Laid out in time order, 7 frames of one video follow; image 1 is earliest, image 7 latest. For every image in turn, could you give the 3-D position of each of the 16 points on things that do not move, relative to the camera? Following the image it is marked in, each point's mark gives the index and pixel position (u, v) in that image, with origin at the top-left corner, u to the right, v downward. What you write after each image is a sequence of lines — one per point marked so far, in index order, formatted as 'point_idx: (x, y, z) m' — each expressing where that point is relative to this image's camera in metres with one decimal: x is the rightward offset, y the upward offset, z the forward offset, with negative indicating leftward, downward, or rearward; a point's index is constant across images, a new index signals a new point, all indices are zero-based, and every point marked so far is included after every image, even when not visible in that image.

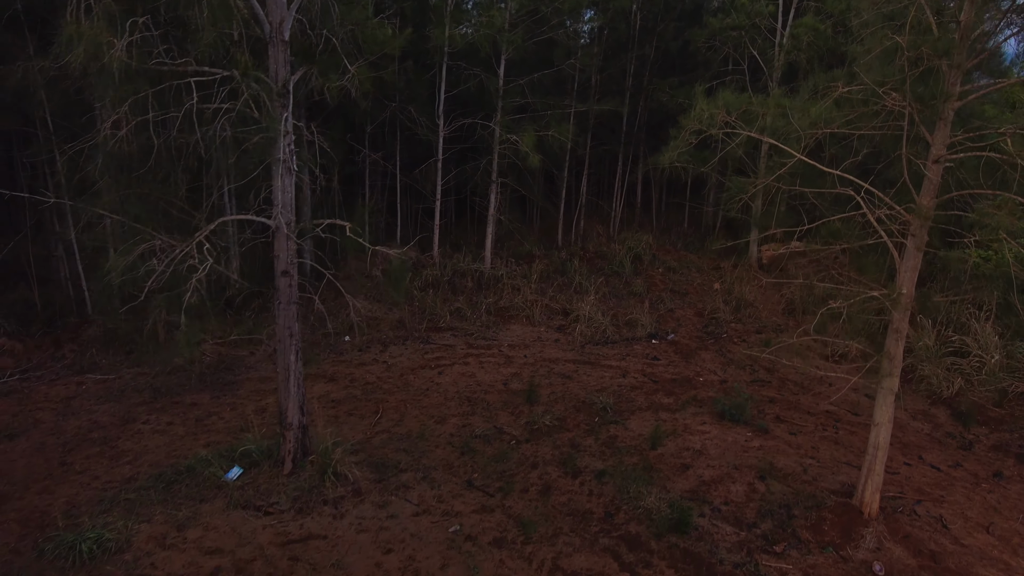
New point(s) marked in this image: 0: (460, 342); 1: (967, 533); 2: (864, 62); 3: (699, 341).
0: (-0.5, -0.5, +8.0) m
1: (+2.6, -1.4, +4.9) m
2: (+1.8, +1.2, +4.4) m
3: (+1.8, -0.5, +8.3) m
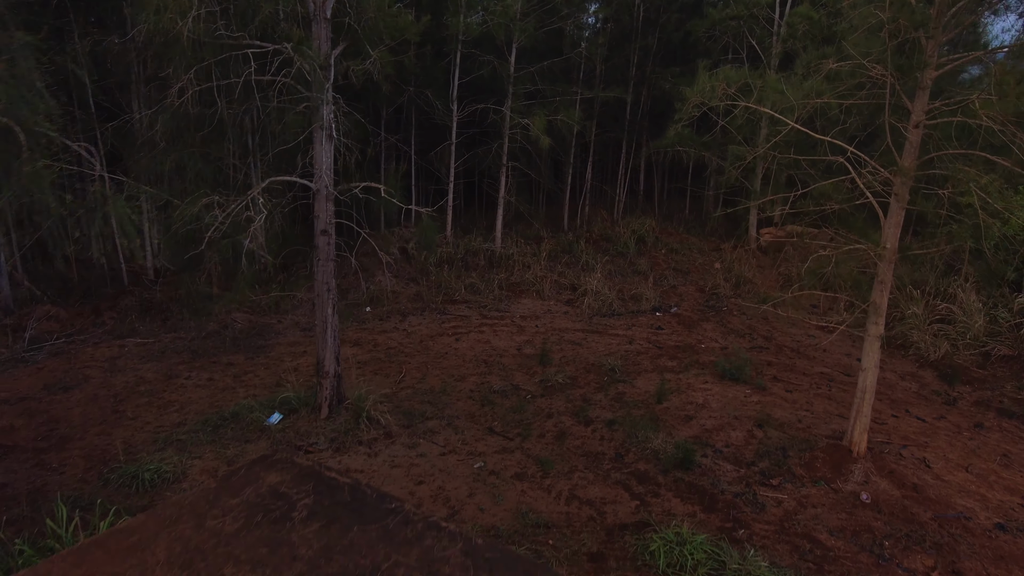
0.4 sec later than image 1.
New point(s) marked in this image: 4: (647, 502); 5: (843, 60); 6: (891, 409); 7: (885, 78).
0: (-0.4, -0.2, +8.4) m
1: (+2.7, -1.1, +5.3) m
2: (+1.9, +1.4, +4.9) m
3: (+1.9, -0.3, +8.7) m
4: (+0.8, -1.2, +4.8) m
5: (+1.9, +1.3, +4.8) m
6: (+2.8, -0.9, +6.4) m
7: (+2.0, +1.1, +4.5) m
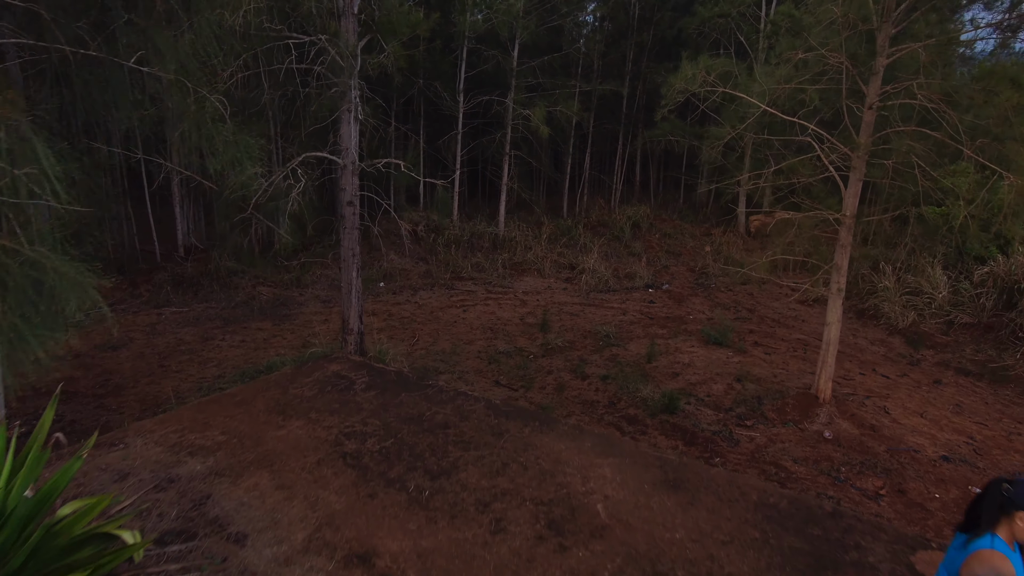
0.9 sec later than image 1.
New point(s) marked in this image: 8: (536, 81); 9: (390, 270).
0: (-0.3, 0.0, +9.1) m
1: (+2.7, -0.9, +6.0) m
2: (+1.9, +1.7, +5.5) m
3: (+1.9, 0.0, +9.4) m
4: (+0.8, -1.0, +5.5) m
5: (+1.9, +1.5, +5.5) m
6: (+2.8, -0.6, +7.0) m
7: (+2.0, +1.3, +5.2) m
8: (+0.3, +2.6, +10.8) m
9: (-1.3, +0.2, +9.3) m
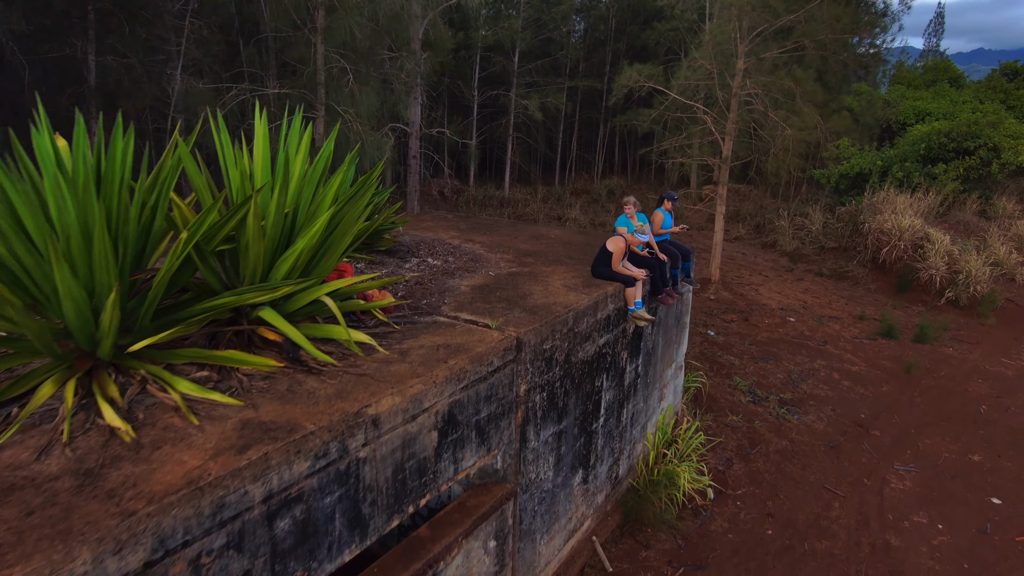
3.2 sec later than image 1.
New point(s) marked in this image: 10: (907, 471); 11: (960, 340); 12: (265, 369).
0: (-0.3, +0.8, +12.5) m
1: (+2.8, 0.0, +9.4) m
2: (+2.0, +2.5, +9.0) m
3: (+2.0, +0.8, +12.8) m
4: (+0.8, -0.1, +8.9) m
5: (+1.9, +2.3, +8.9) m
6: (+2.9, +0.2, +10.5) m
7: (+2.0, +2.2, +8.6) m
8: (+0.3, +3.4, +14.3) m
9: (-1.3, +1.0, +12.7) m
10: (+2.4, -1.1, +5.2) m
11: (+4.2, -0.5, +8.0) m
12: (-0.7, -0.2, +2.4) m
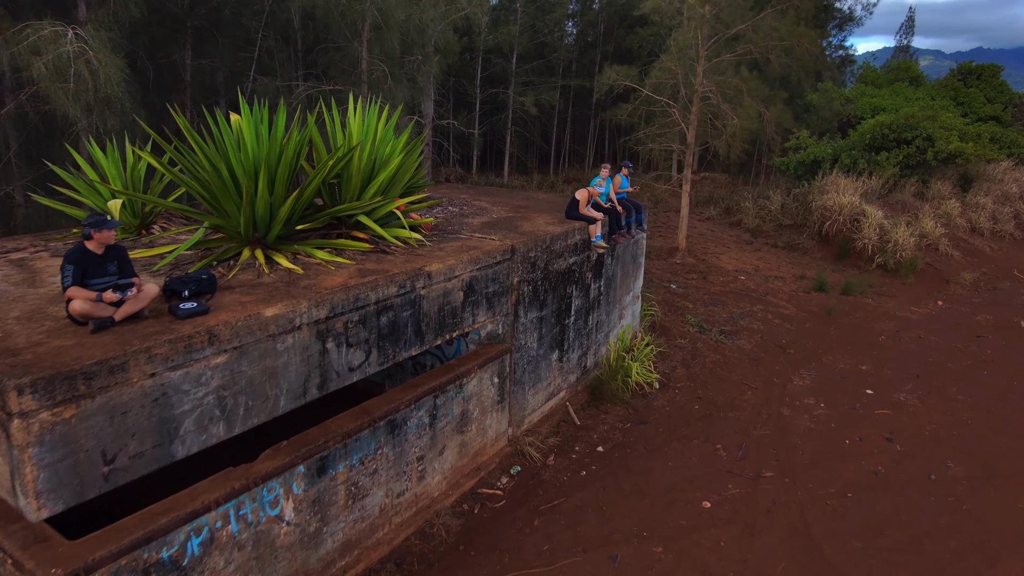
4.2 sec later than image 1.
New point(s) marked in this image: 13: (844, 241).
0: (-0.3, +1.2, +14.2) m
1: (+2.7, +0.4, +11.1) m
2: (+2.0, +2.9, +10.7) m
3: (+2.0, +1.2, +14.5) m
4: (+0.8, +0.3, +10.6) m
5: (+1.9, +2.8, +10.6) m
6: (+2.9, +0.6, +12.1) m
7: (+2.0, +2.6, +10.3) m
8: (+0.3, +3.9, +15.9) m
9: (-1.3, +1.4, +14.4) m
10: (+2.4, -0.7, +6.9) m
11: (+4.1, -0.1, +9.7) m
12: (-0.7, +0.2, +4.1) m
13: (+4.3, +0.6, +11.2) m
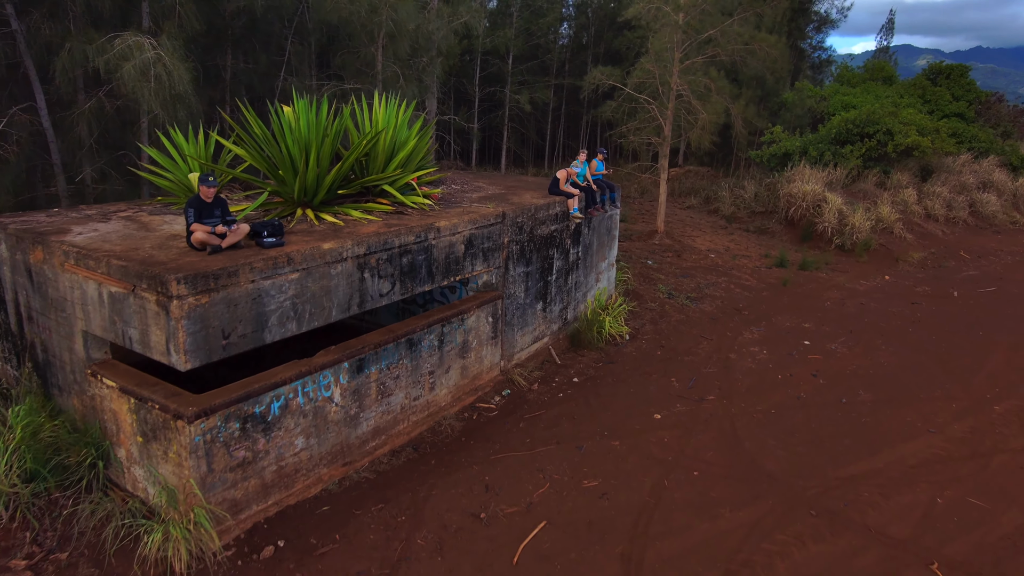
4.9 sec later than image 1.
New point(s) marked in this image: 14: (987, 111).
0: (-0.4, +1.5, +15.4) m
1: (+2.7, +0.7, +12.3) m
2: (+1.9, +3.2, +11.9) m
3: (+1.9, +1.5, +15.7) m
4: (+0.7, +0.6, +11.8) m
5: (+1.8, +3.1, +11.8) m
6: (+2.8, +0.9, +13.3) m
7: (+1.9, +2.9, +11.5) m
8: (+0.2, +4.2, +17.1) m
9: (-1.4, +1.7, +15.6) m
10: (+2.3, -0.4, +8.1) m
11: (+4.1, +0.2, +10.9) m
12: (-0.8, +0.5, +5.3) m
13: (+4.2, +0.9, +12.4) m
14: (+10.6, +4.0, +19.3) m
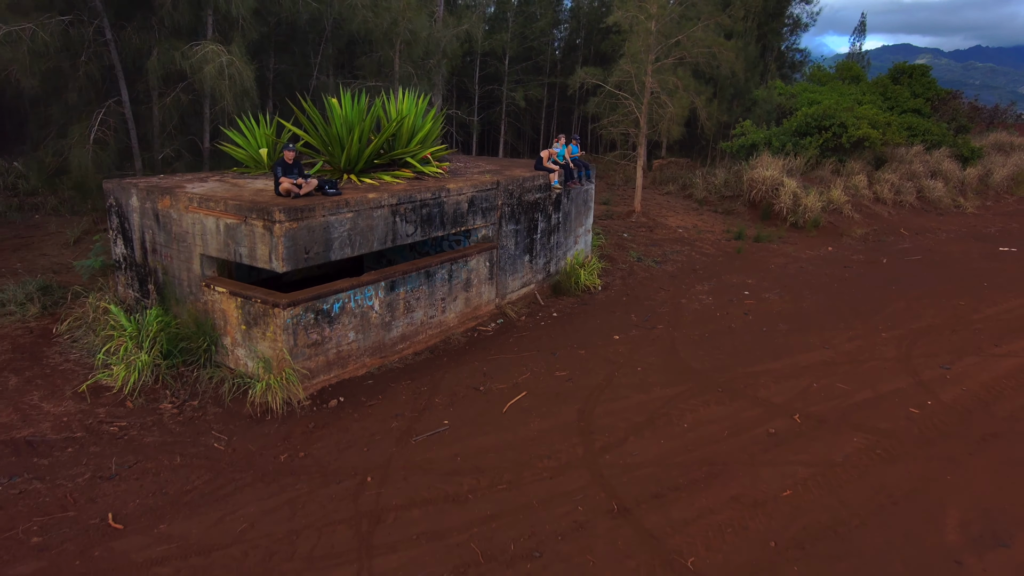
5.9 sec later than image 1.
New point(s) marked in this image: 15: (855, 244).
0: (-0.5, +2.0, +17.1) m
1: (+2.6, +1.1, +14.0) m
2: (+1.8, +3.6, +13.6) m
3: (+1.8, +2.0, +17.5) m
4: (+0.7, +1.0, +13.6) m
5: (+1.8, +3.5, +13.5) m
6: (+2.7, +1.4, +15.1) m
7: (+1.9, +3.3, +13.2) m
8: (+0.2, +4.6, +18.9) m
9: (-1.4, +2.2, +17.3) m
10: (+2.2, 0.0, +9.8) m
11: (+4.0, +0.7, +12.7) m
12: (-0.8, +0.9, +7.1) m
13: (+4.2, +1.3, +14.1) m
14: (+10.5, +4.4, +21.0) m
15: (+5.1, +0.7, +12.9) m
